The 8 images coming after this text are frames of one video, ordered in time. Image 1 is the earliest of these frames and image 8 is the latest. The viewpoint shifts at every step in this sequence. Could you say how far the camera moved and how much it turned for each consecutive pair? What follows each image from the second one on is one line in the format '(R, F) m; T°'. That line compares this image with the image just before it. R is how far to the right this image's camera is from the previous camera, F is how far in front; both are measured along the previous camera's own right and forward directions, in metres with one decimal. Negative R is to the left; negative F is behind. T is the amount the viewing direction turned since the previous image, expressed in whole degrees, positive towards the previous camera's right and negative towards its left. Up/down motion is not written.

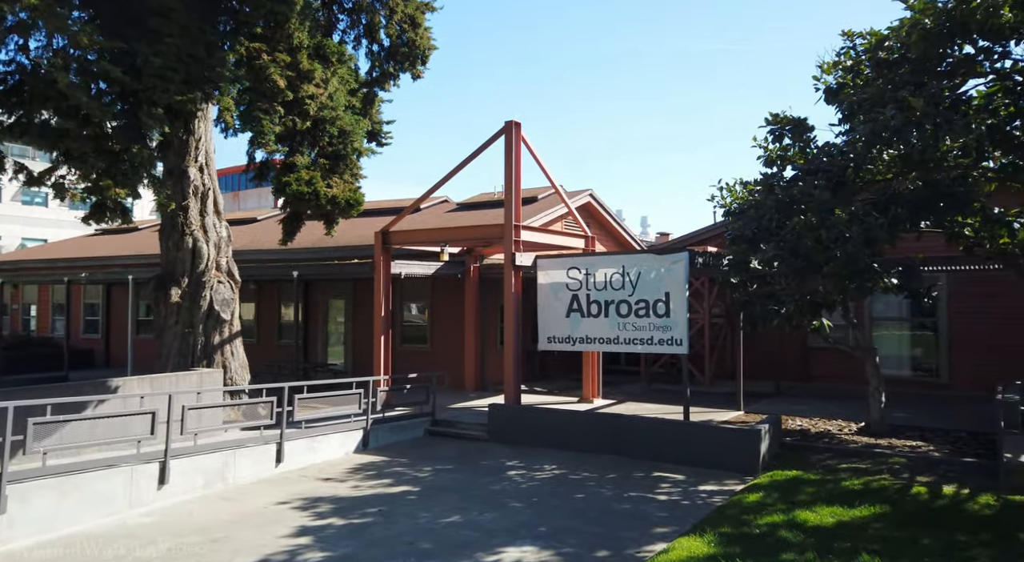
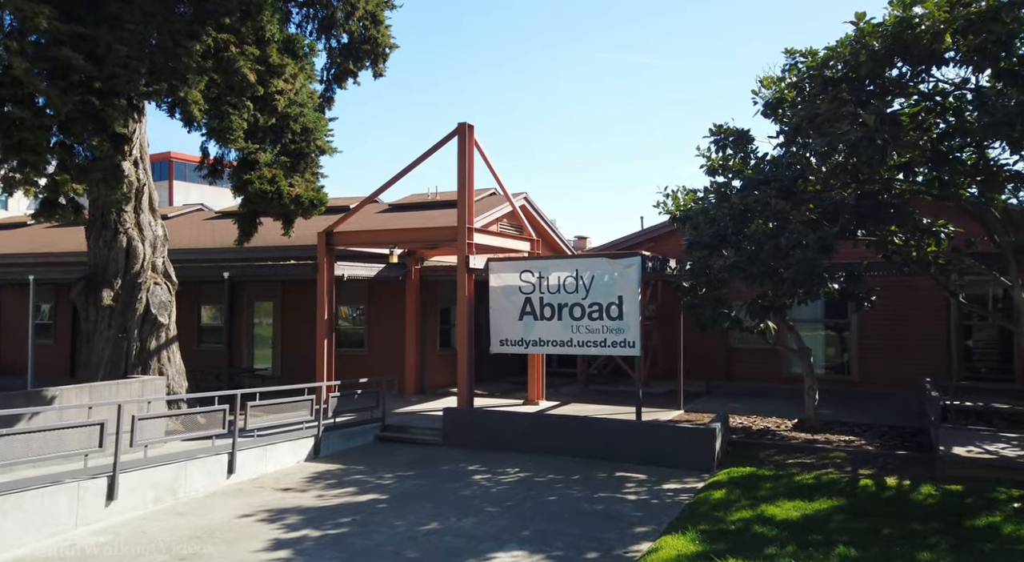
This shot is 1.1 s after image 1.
(-0.6, +0.1) m; +6°
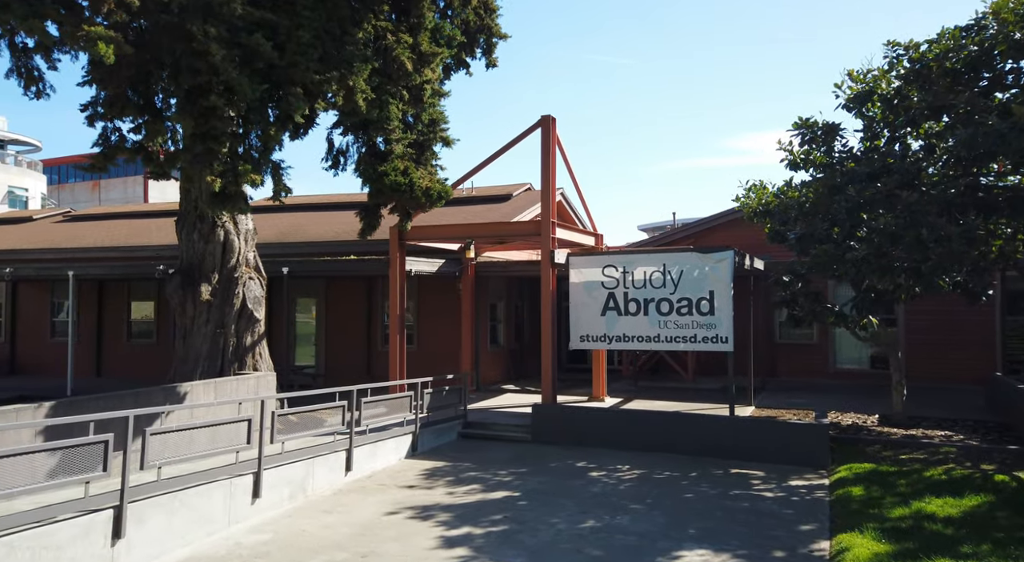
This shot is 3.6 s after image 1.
(-1.6, +0.2) m; +1°
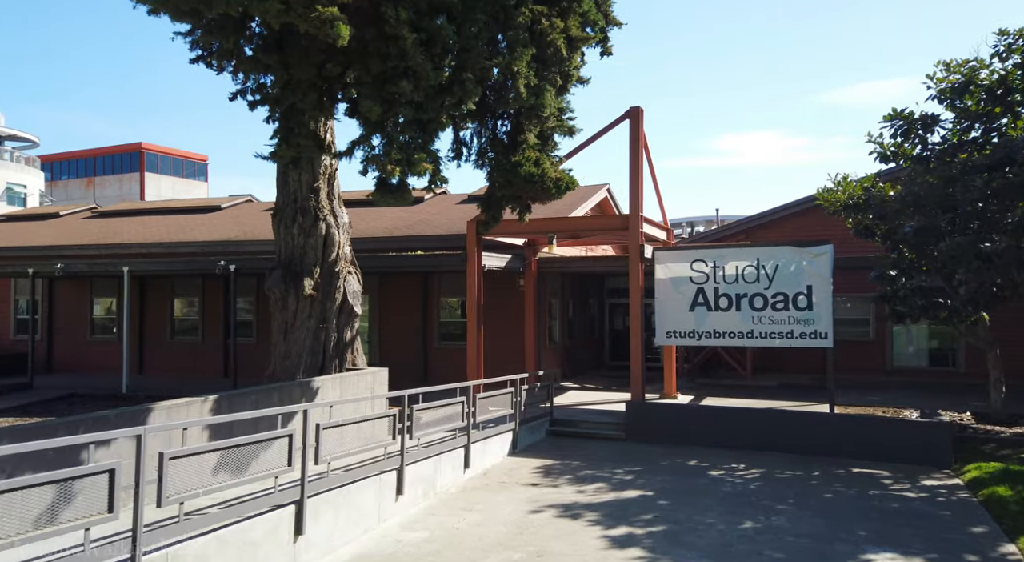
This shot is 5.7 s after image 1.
(-1.3, +0.2) m; -1°
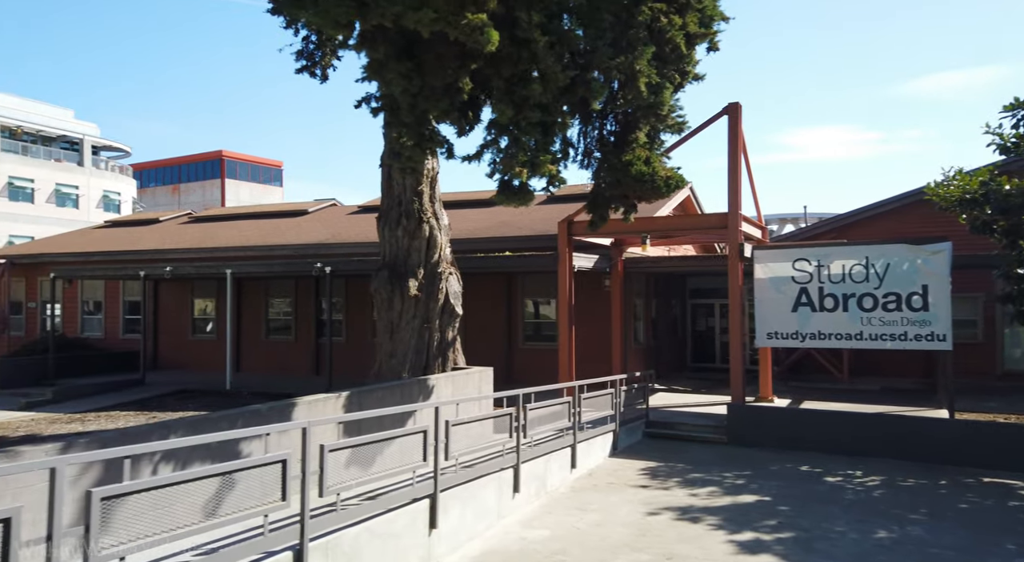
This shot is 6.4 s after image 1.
(-0.4, +0.1) m; -5°
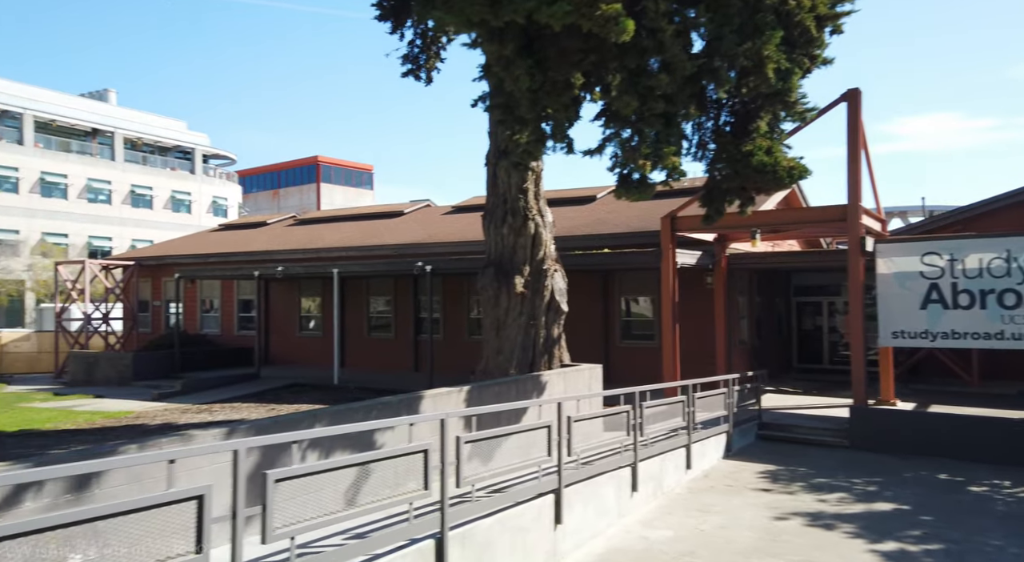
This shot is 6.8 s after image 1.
(-0.3, +0.2) m; -7°
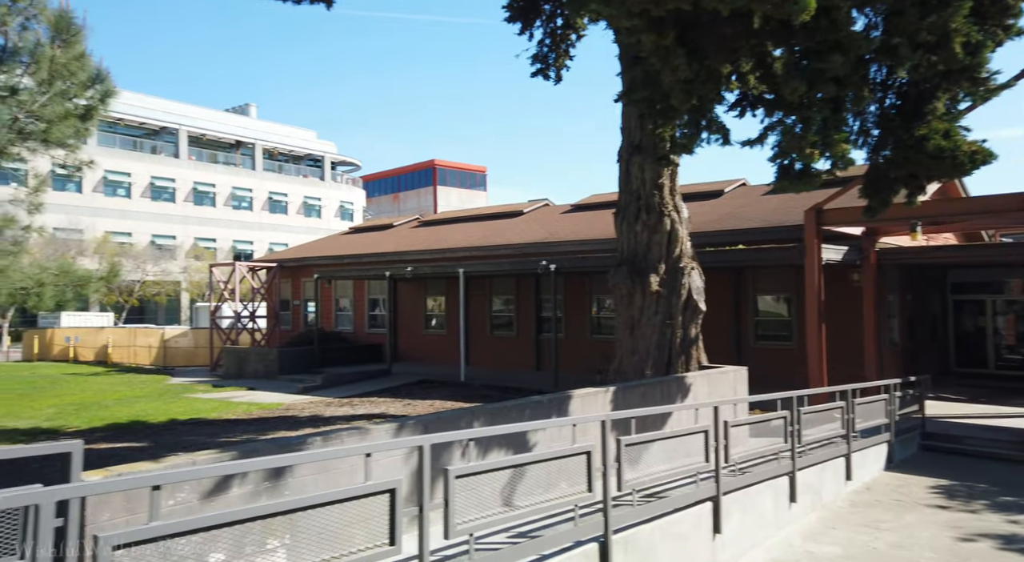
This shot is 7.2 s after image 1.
(-0.2, +0.2) m; -9°
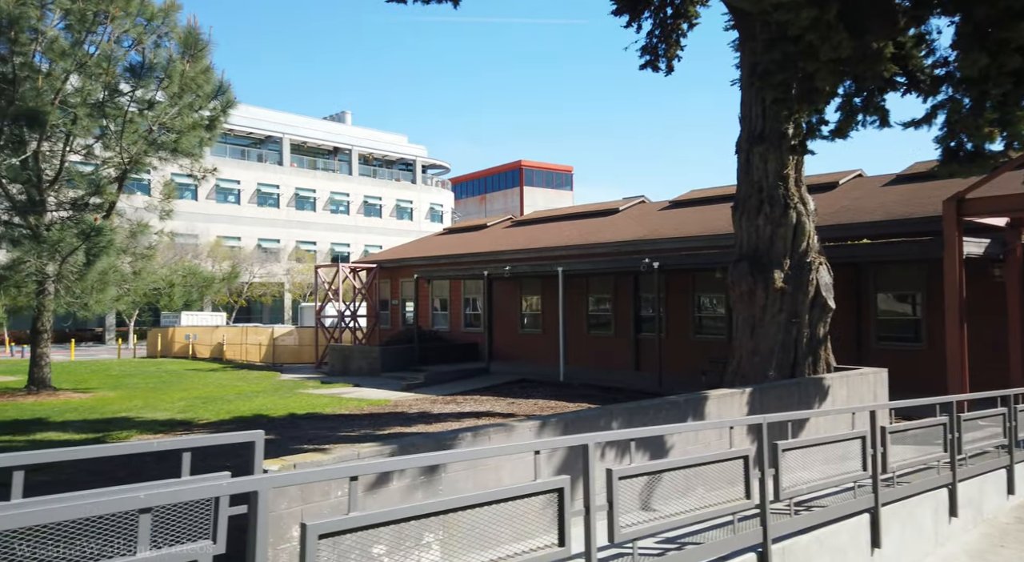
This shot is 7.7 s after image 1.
(-0.3, +0.2) m; -7°
